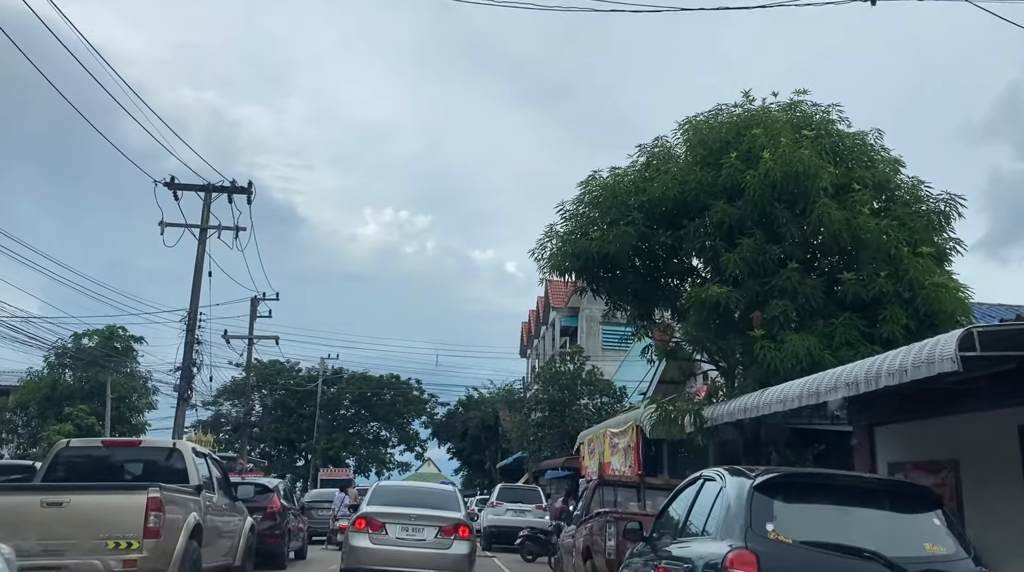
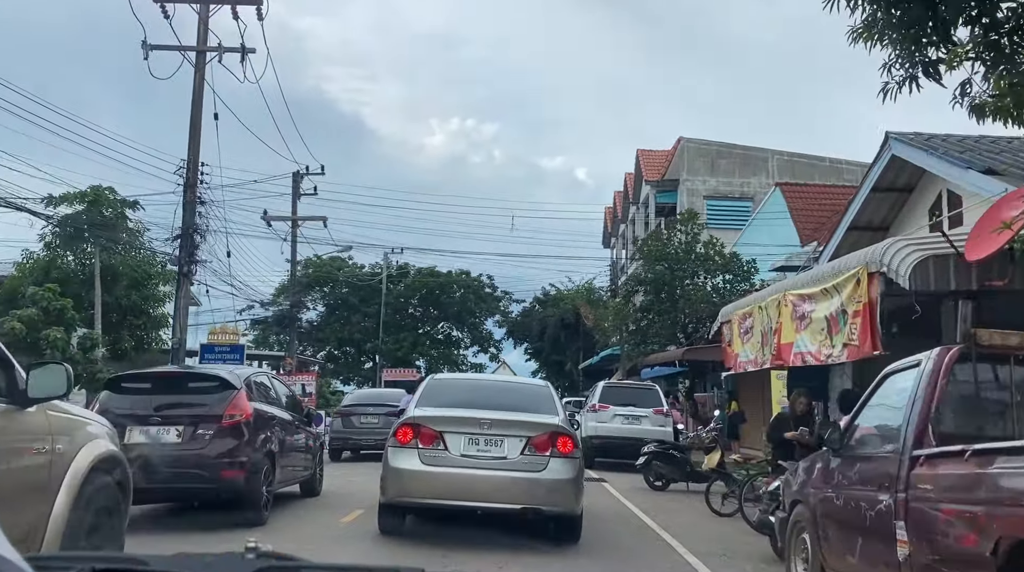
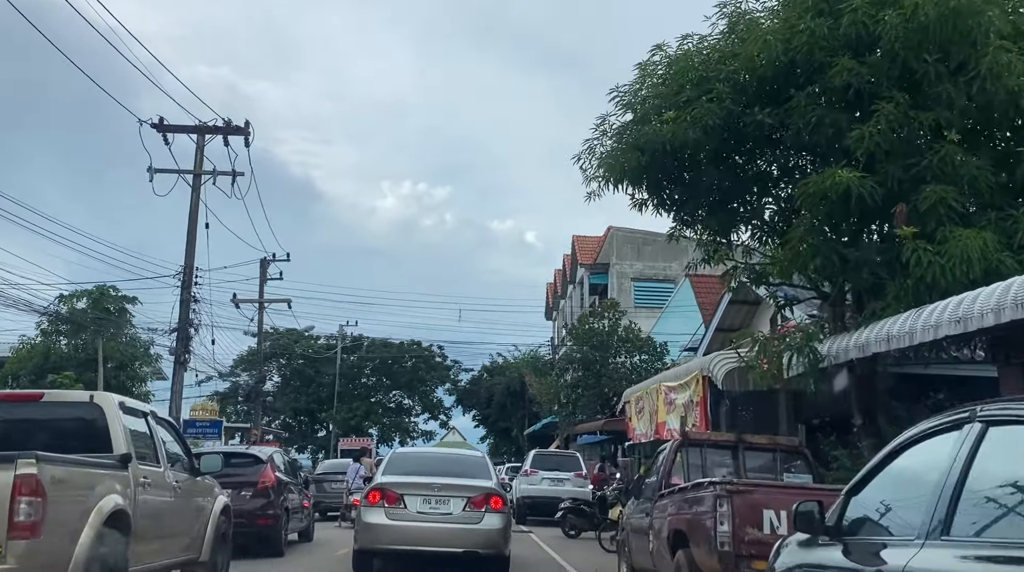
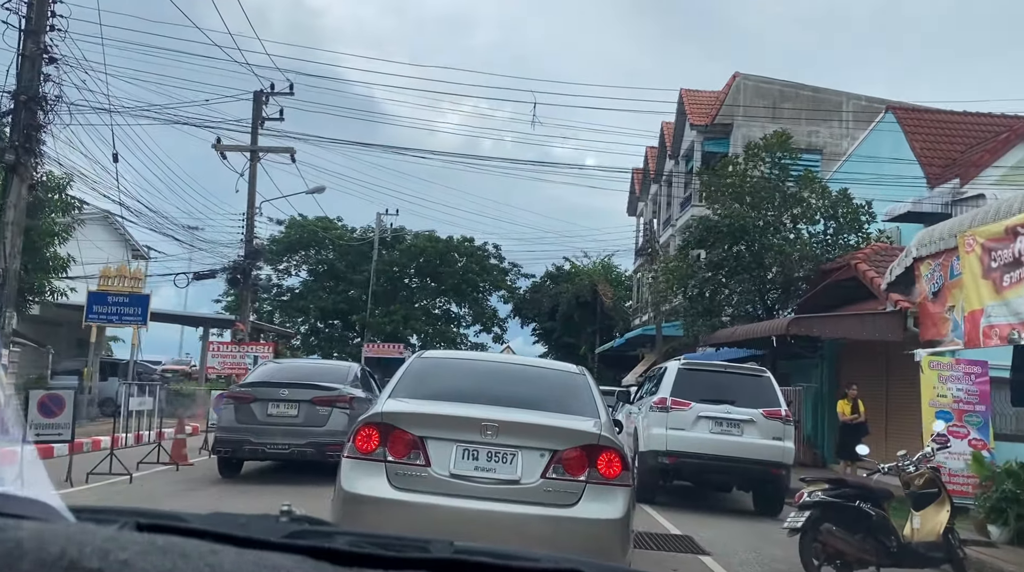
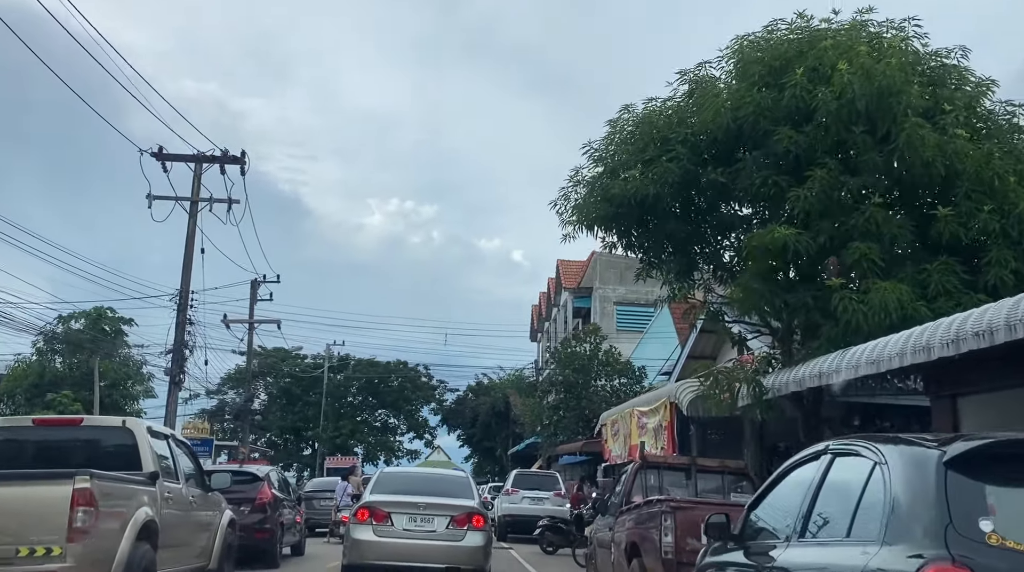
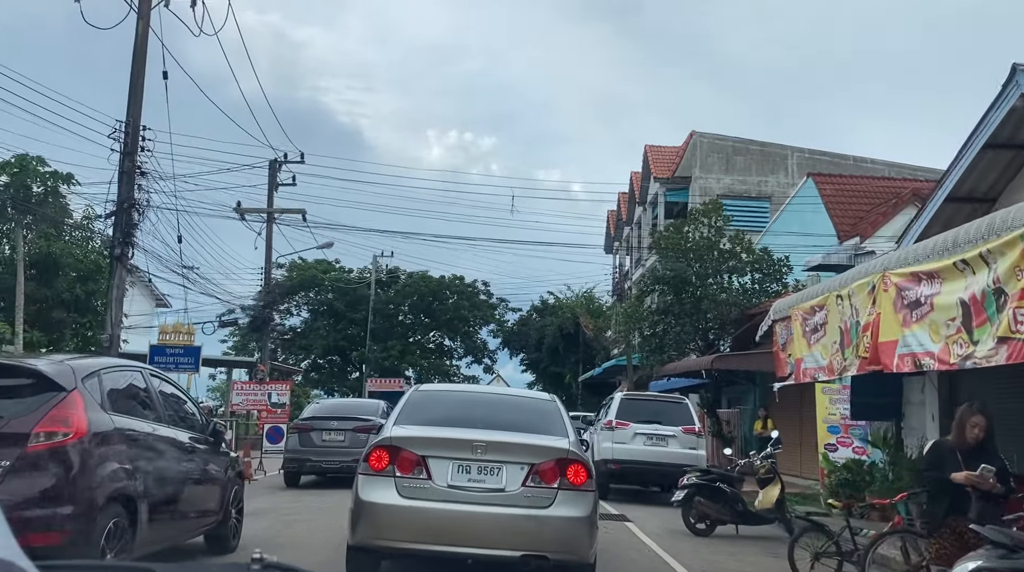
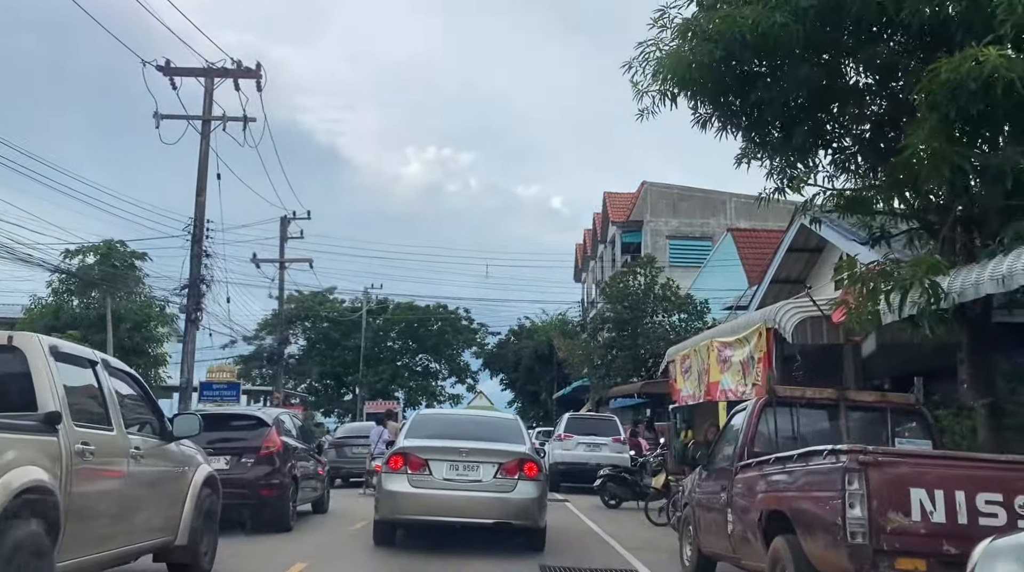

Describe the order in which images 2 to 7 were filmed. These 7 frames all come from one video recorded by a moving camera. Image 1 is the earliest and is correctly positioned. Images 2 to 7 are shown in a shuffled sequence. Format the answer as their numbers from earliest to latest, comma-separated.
5, 3, 7, 2, 6, 4
